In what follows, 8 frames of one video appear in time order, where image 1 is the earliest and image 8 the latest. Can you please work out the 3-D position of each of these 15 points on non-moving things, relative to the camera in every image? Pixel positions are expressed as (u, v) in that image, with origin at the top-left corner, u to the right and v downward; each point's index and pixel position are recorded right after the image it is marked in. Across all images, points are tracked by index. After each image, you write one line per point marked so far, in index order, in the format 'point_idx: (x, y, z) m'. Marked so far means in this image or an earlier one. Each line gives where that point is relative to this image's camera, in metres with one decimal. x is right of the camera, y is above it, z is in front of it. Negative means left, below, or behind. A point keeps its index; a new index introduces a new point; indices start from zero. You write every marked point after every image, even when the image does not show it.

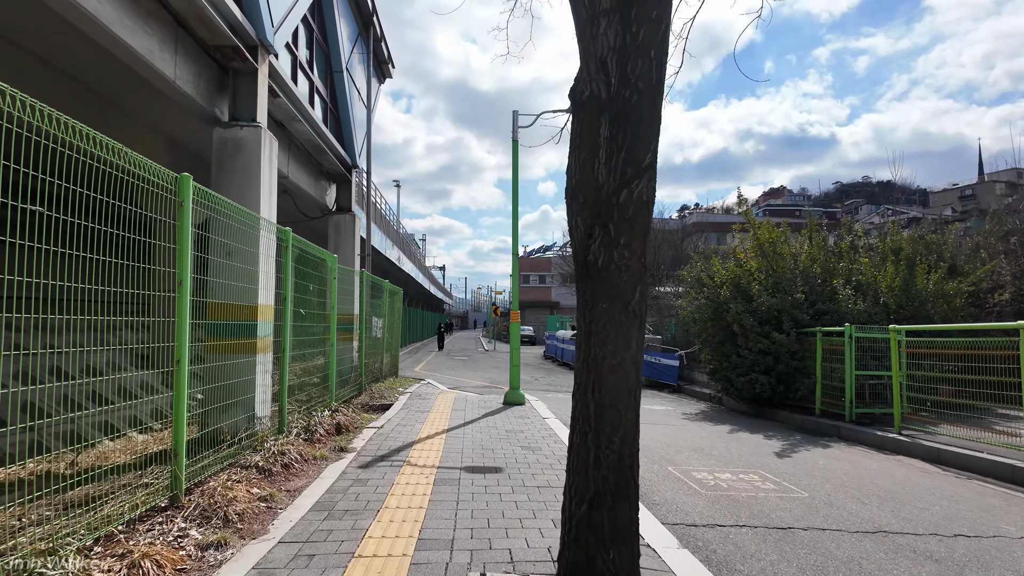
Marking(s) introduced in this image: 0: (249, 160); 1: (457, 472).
0: (-3.3, +1.6, +7.0) m
1: (-0.5, -1.8, +5.5) m
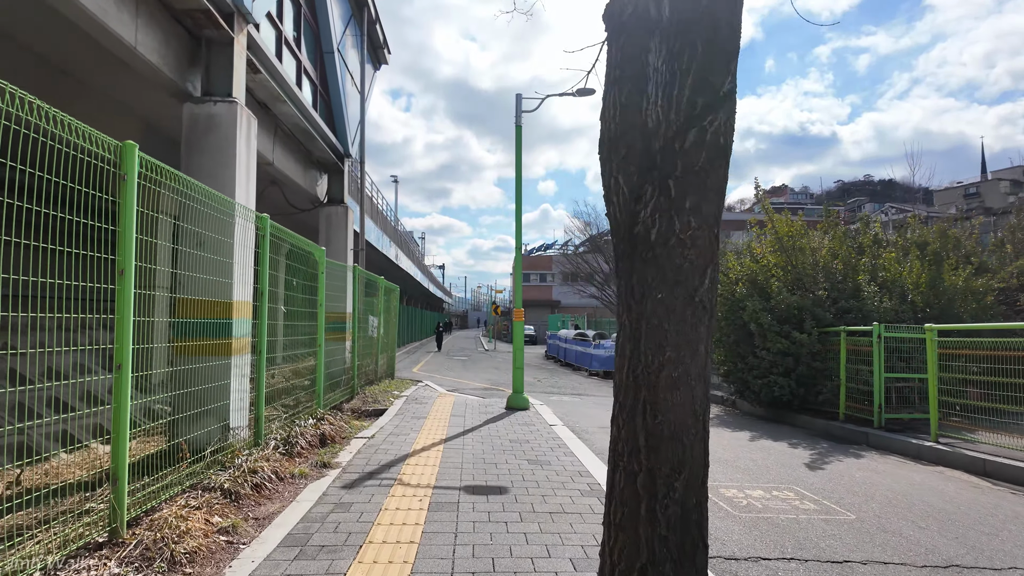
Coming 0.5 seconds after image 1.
0: (-3.2, +1.6, +6.3) m
1: (-0.5, -1.7, +4.8) m
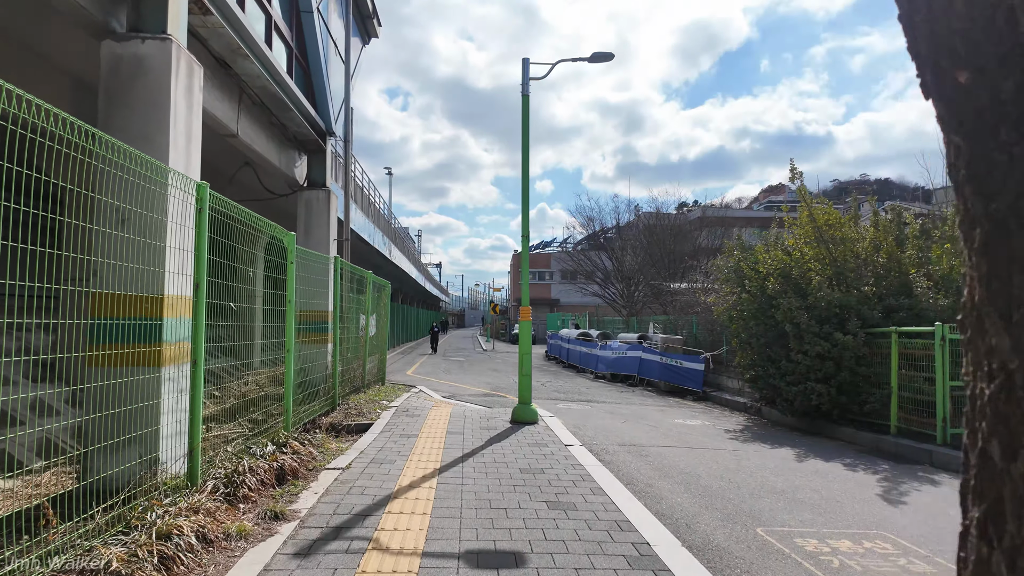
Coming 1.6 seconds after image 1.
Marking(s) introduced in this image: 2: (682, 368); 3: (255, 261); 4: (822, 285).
0: (-3.1, +1.7, +4.9) m
1: (-0.4, -1.7, +3.4) m
2: (+4.9, -2.3, +16.2) m
3: (-3.0, +0.3, +6.7) m
4: (+5.8, +0.1, +10.5) m
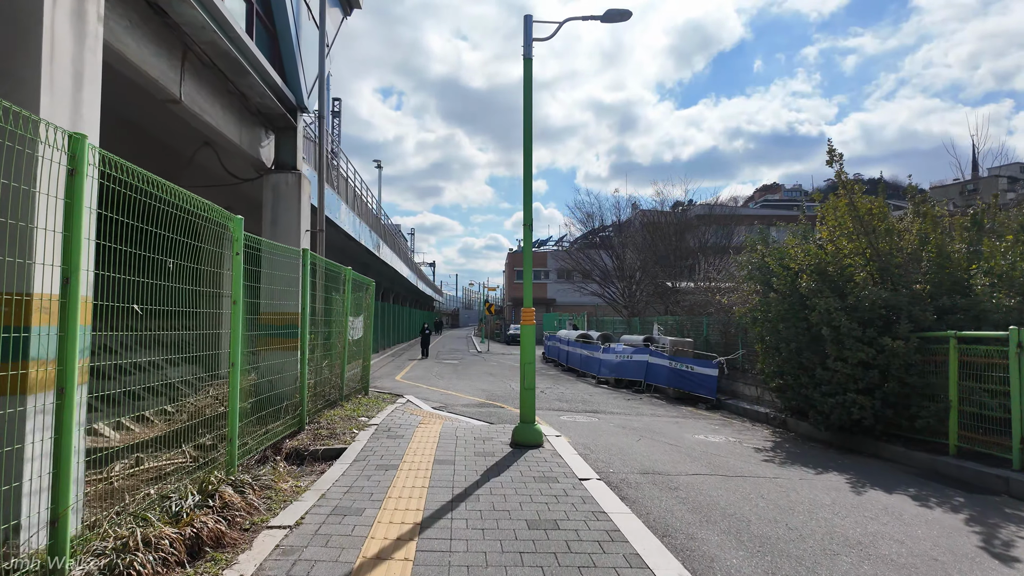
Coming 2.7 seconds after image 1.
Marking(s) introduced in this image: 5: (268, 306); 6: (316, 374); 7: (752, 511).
0: (-3.1, +1.7, +3.5) m
1: (-0.3, -1.6, +2.1) m
2: (+4.8, -2.3, +15.0) m
3: (-3.0, +0.3, +5.3) m
4: (+5.8, +0.1, +9.2) m
5: (-3.1, -0.2, +7.3) m
6: (-3.2, -1.4, +9.1) m
7: (+2.4, -2.2, +5.6) m
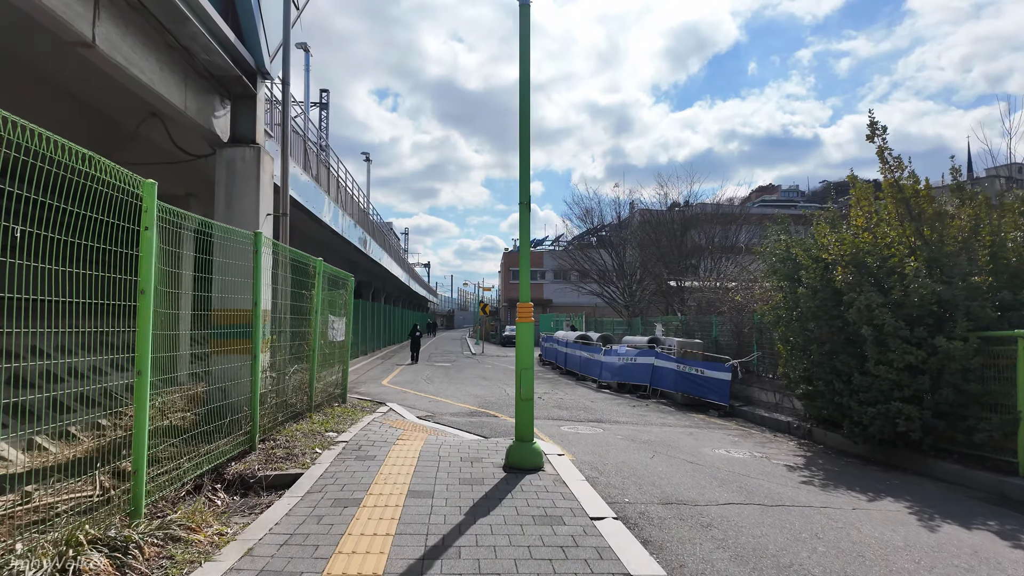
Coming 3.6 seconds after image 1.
0: (-3.1, +1.9, +2.3) m
1: (-0.3, -1.5, +0.8) m
2: (+4.7, -2.2, +13.8) m
3: (-3.0, +0.4, +4.1) m
4: (+5.7, +0.2, +8.0) m
5: (-3.2, -0.1, +6.1) m
6: (-3.3, -1.3, +7.9) m
7: (+2.3, -2.1, +4.4) m
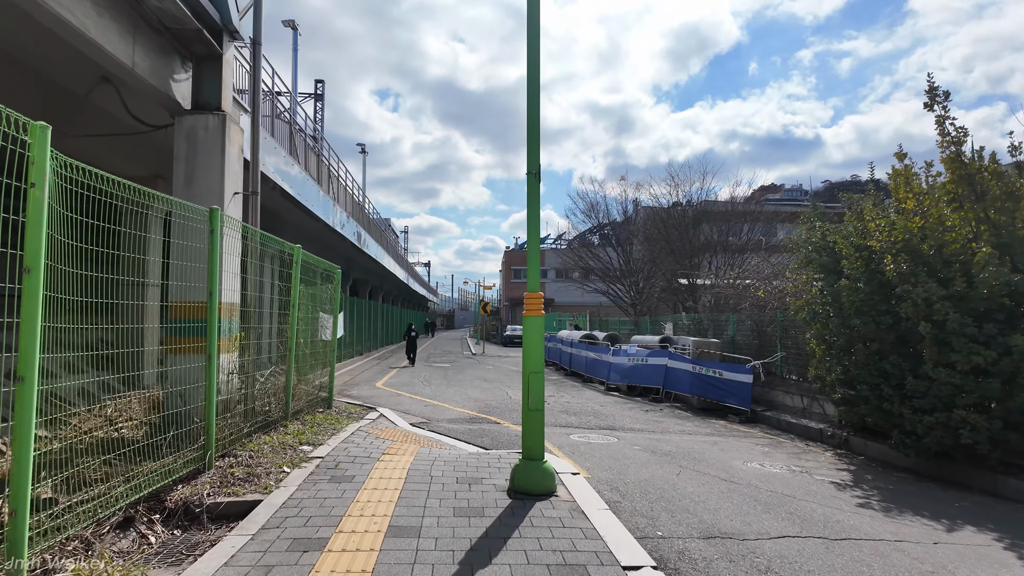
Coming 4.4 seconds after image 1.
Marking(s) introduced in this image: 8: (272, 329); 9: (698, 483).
0: (-3.0, +2.0, +1.2) m
1: (-0.3, -1.4, -0.2) m
2: (+4.8, -2.1, +12.7) m
3: (-3.0, +0.6, +3.0) m
4: (+5.7, +0.3, +7.0) m
5: (-3.1, 0.0, +5.1) m
6: (-3.3, -1.2, +6.8) m
7: (+2.4, -2.0, +3.3) m
8: (-3.3, -0.6, +7.9) m
9: (+2.1, -2.2, +6.3) m
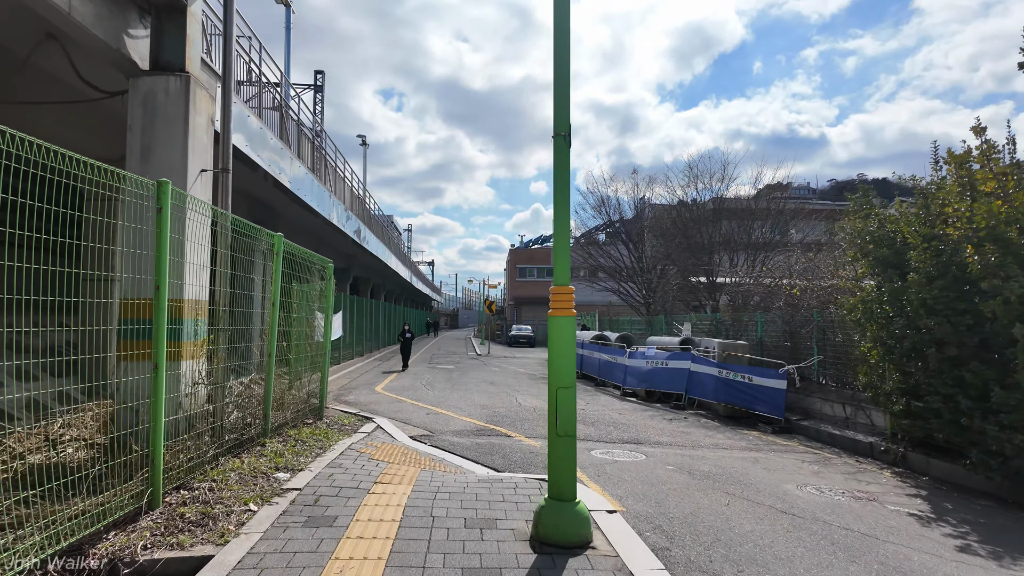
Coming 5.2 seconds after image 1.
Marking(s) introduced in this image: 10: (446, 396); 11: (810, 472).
0: (-2.9, +2.0, +0.2) m
1: (-0.2, -1.4, -1.3) m
2: (+5.0, -2.0, +11.6) m
3: (-2.8, +0.6, +2.0) m
4: (+5.9, +0.4, +5.9) m
5: (-3.0, 0.0, +4.0) m
6: (-3.1, -1.1, +5.8) m
7: (+2.5, -1.9, +2.2) m
8: (-3.1, -0.5, +6.8) m
9: (+2.3, -2.1, +5.2) m
10: (-1.6, -2.6, +13.6) m
11: (+4.0, -2.5, +7.6) m
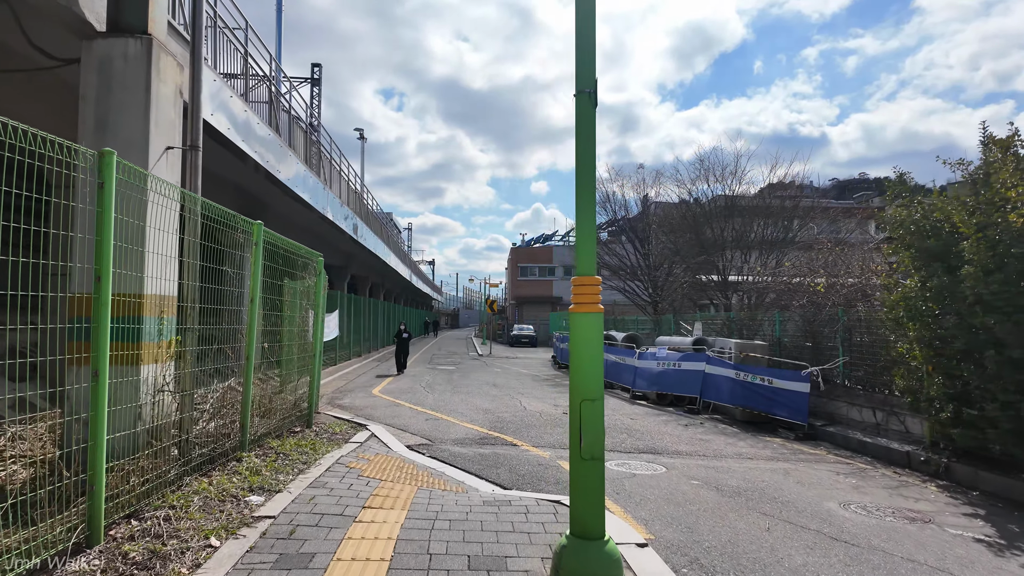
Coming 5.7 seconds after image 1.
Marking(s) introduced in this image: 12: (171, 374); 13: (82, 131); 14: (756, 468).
0: (-2.8, +2.1, -0.5) m
1: (-0.1, -1.3, -2.0) m
2: (+5.1, -2.0, +10.9) m
3: (-2.7, +0.7, +1.3) m
4: (+6.0, +0.4, +5.1) m
5: (-2.9, +0.1, +3.3) m
6: (-3.0, -1.1, +5.1) m
7: (+2.6, -1.9, +1.5) m
8: (-3.1, -0.4, +6.1) m
9: (+2.4, -2.1, +4.5) m
10: (-1.5, -2.6, +12.9) m
11: (+4.1, -2.4, +6.9) m
12: (-3.0, -0.8, +5.0) m
13: (-3.7, +1.3, +4.8) m
14: (+3.2, -2.4, +7.5) m
